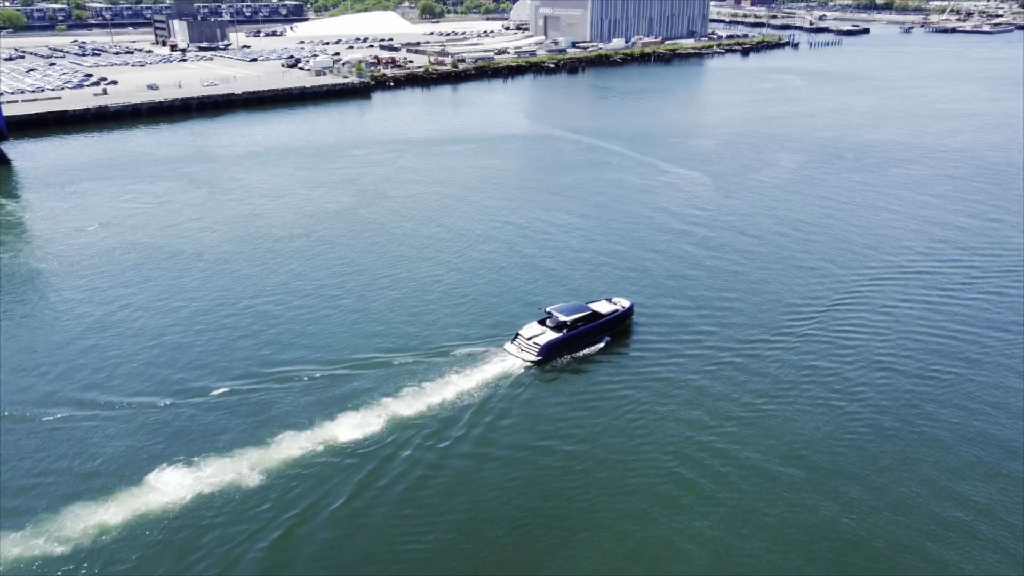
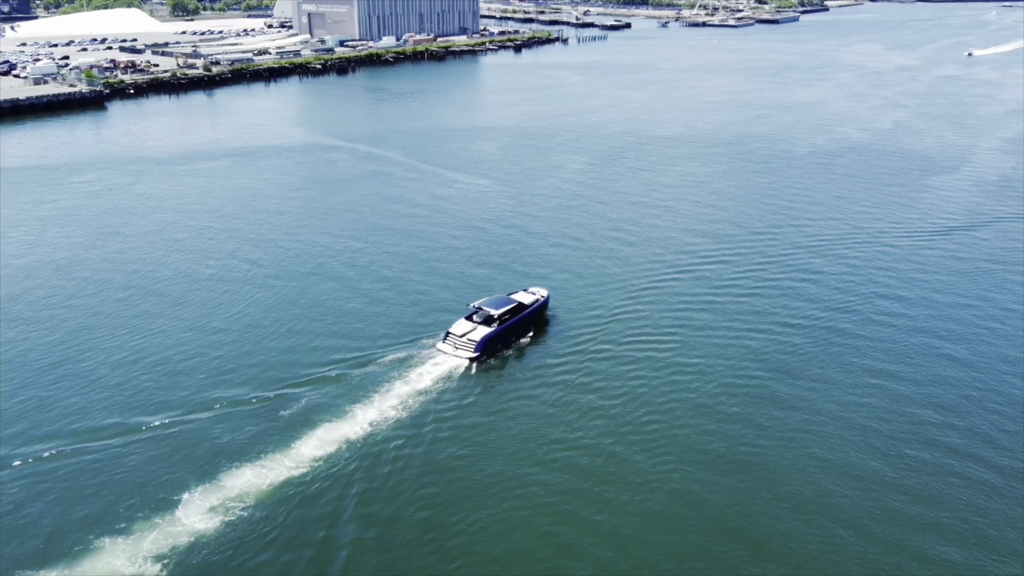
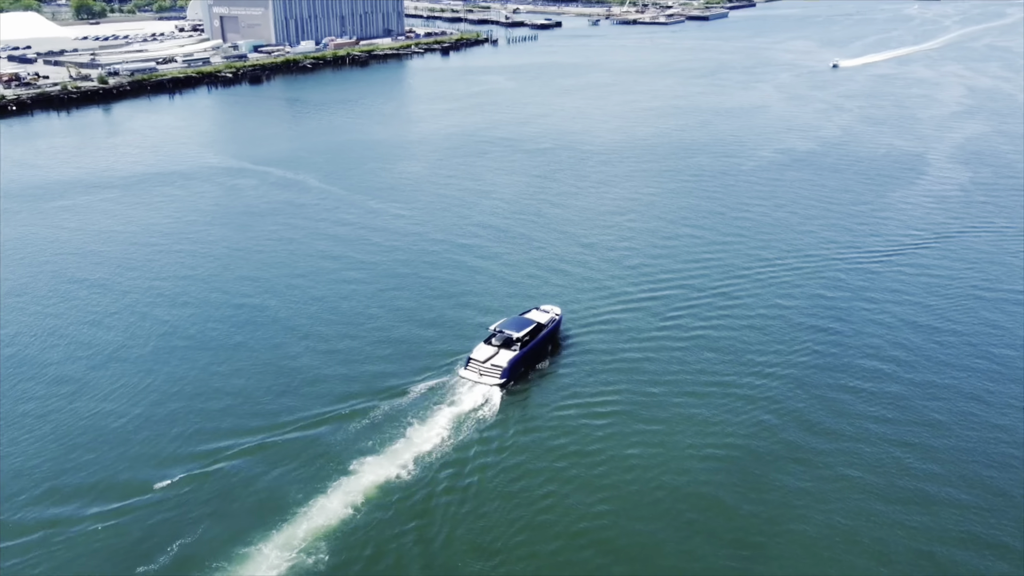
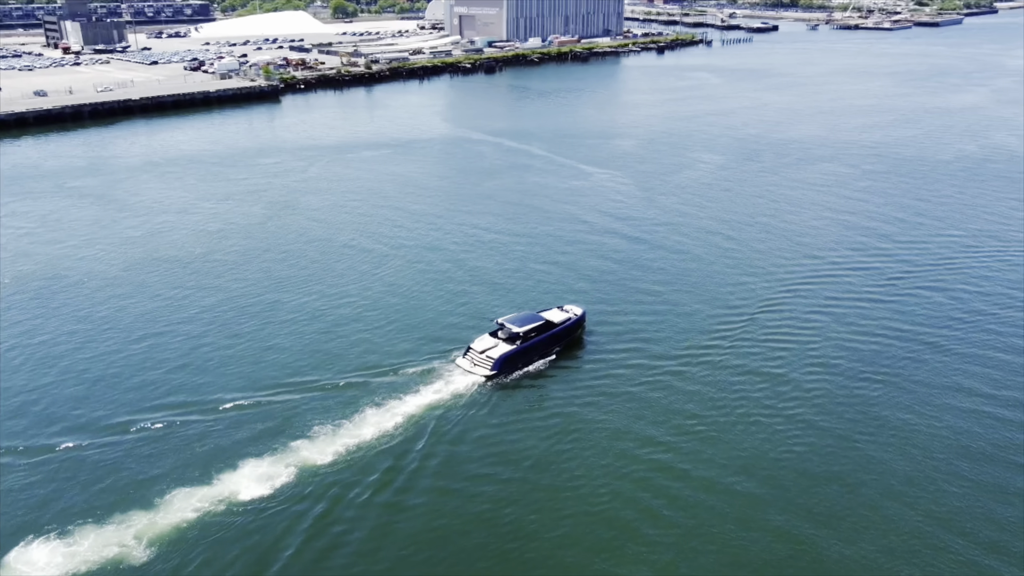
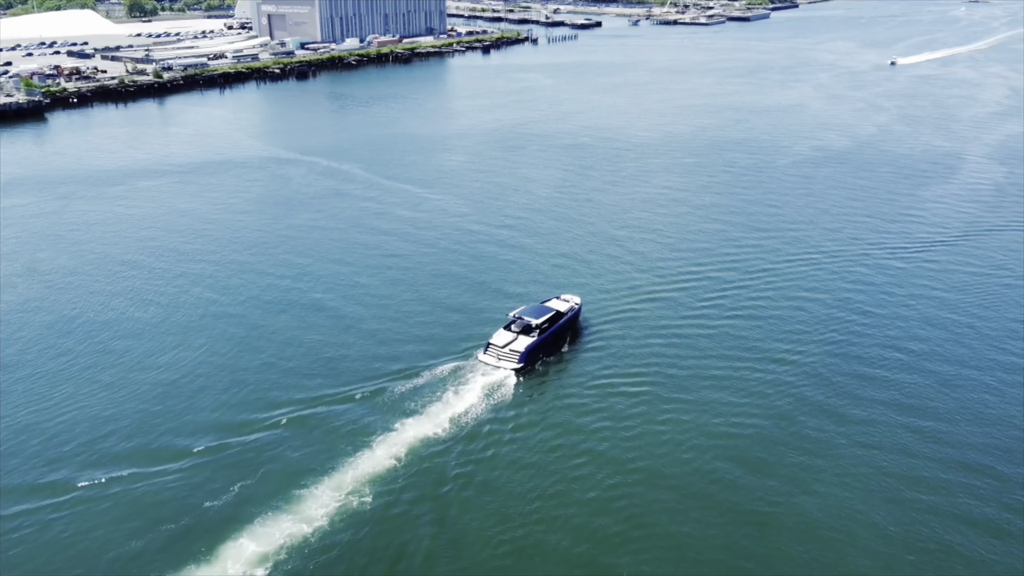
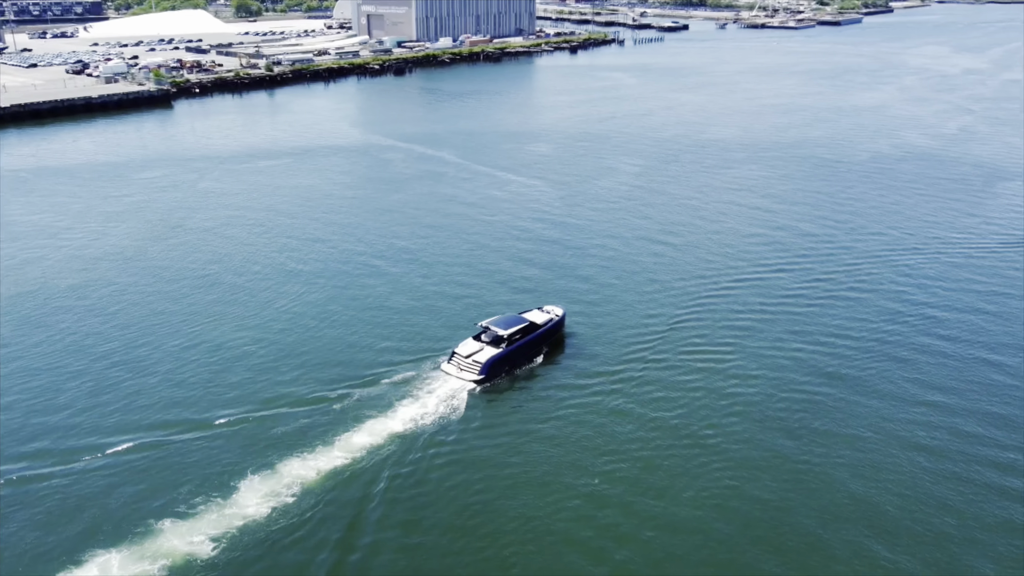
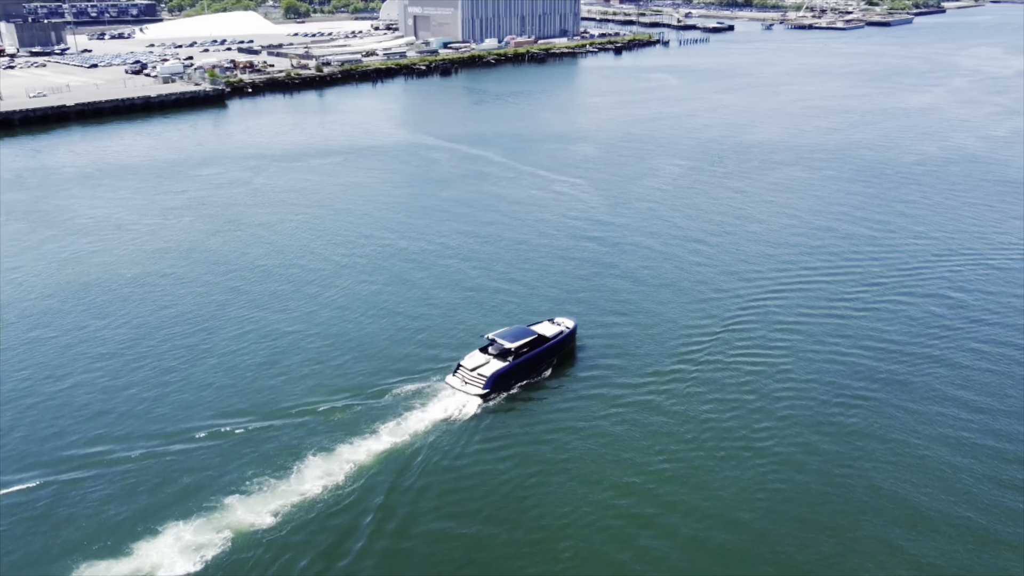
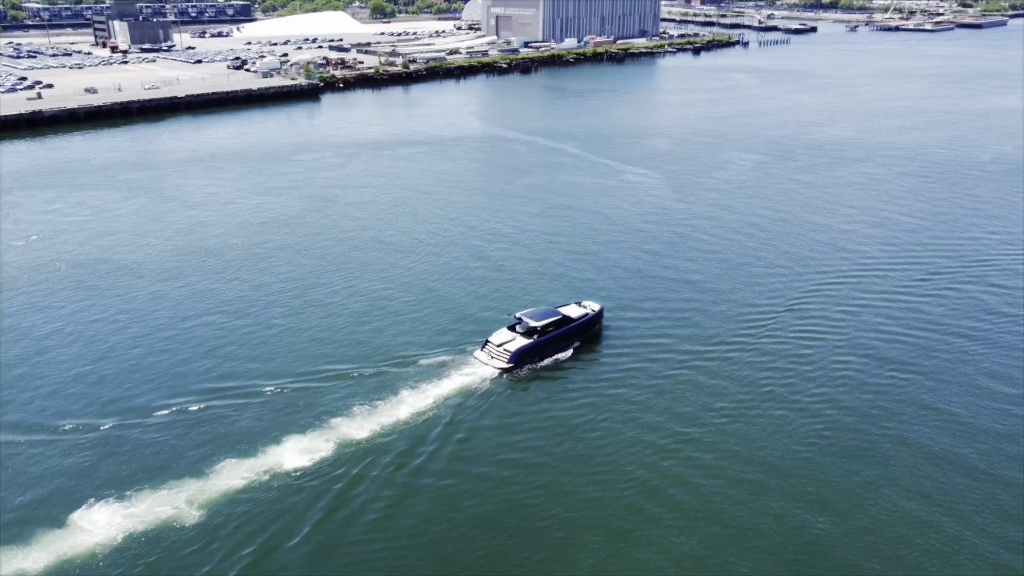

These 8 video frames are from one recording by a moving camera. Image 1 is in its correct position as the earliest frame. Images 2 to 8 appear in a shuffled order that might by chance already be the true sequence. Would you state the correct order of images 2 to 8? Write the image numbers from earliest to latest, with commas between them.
8, 4, 7, 6, 2, 5, 3
